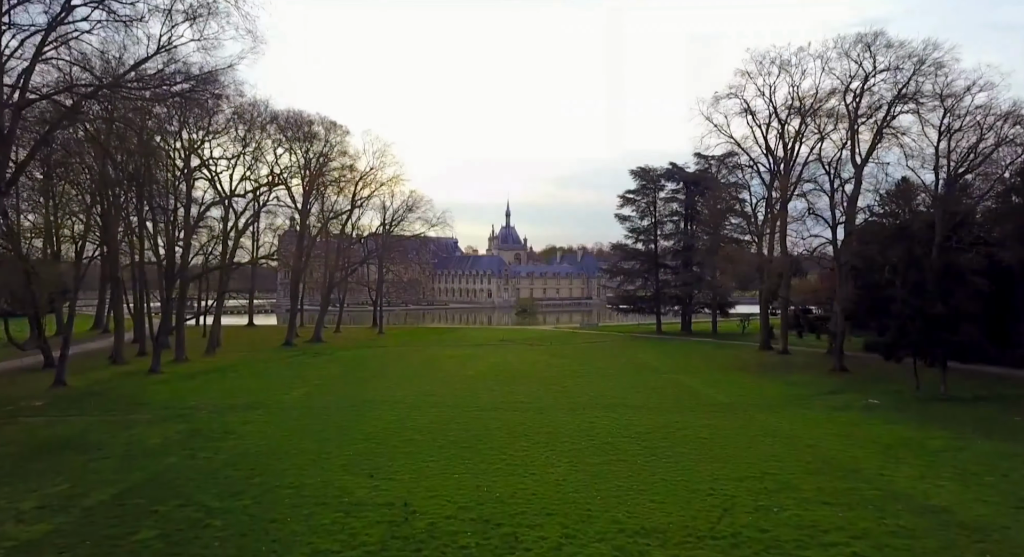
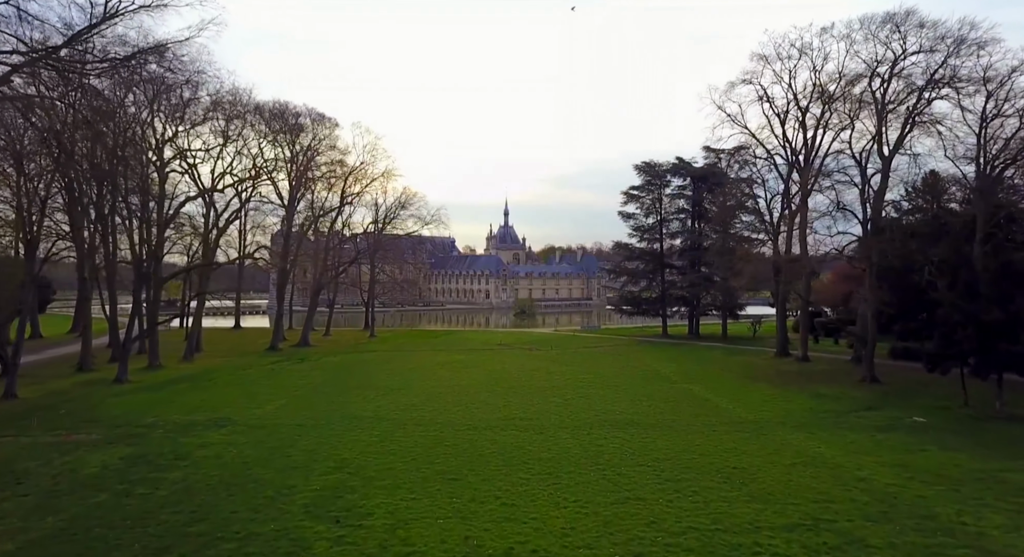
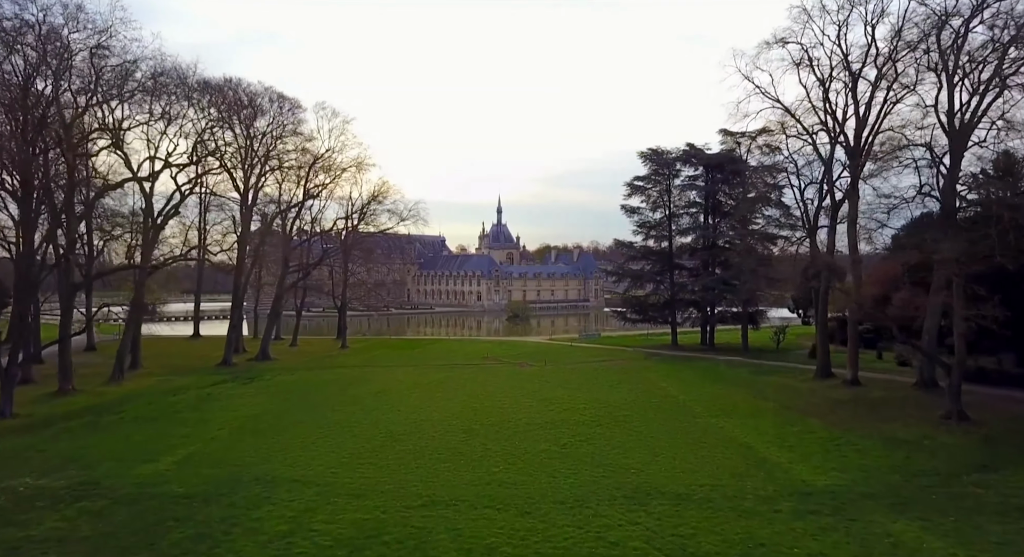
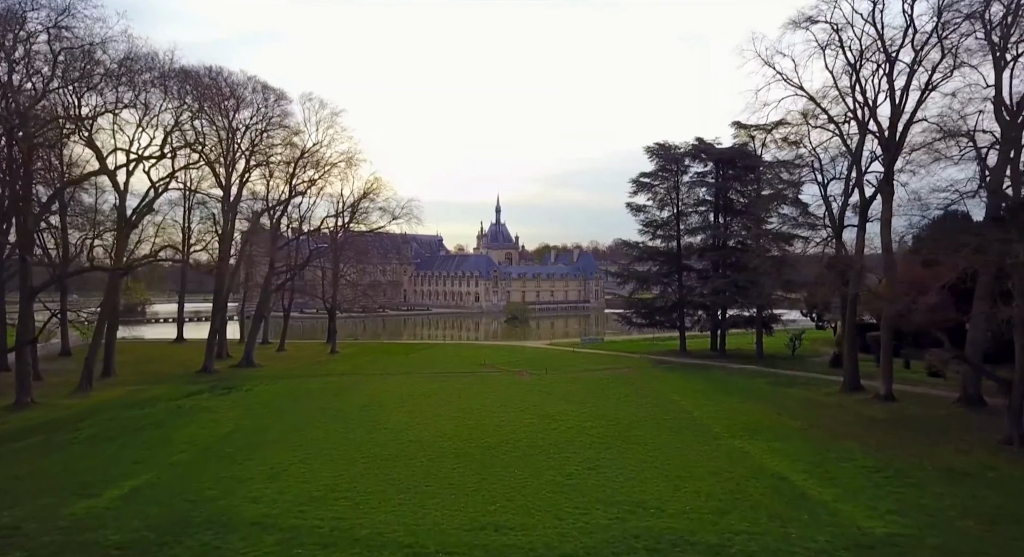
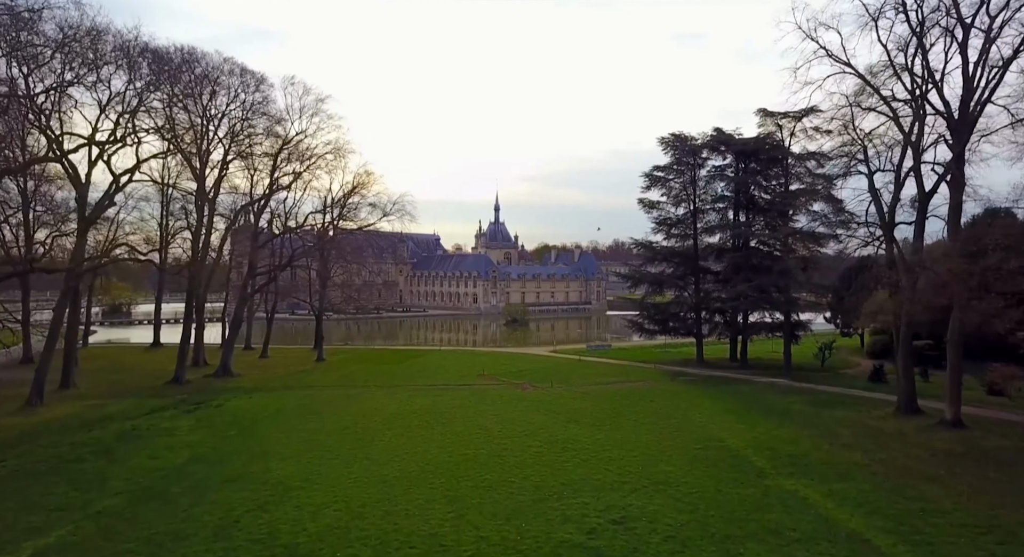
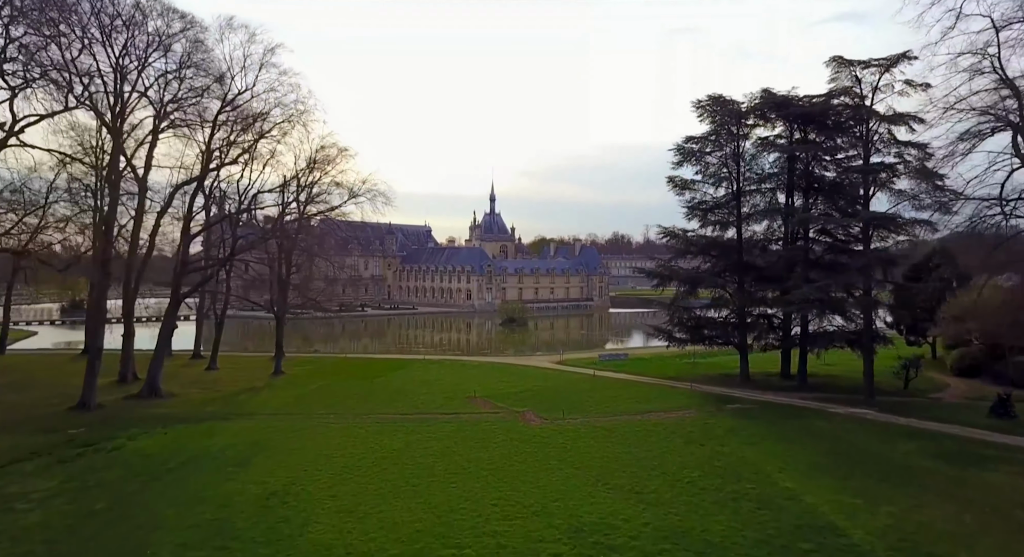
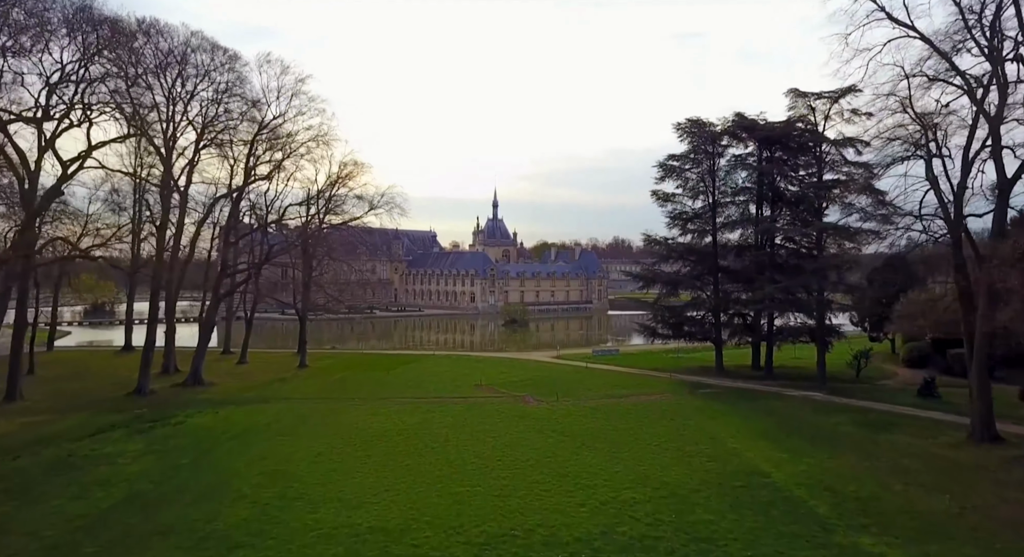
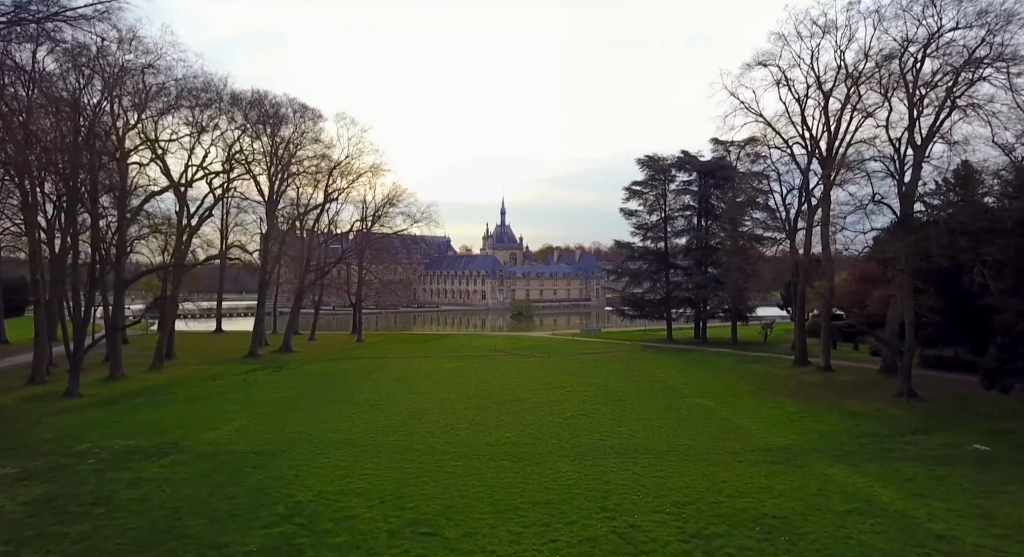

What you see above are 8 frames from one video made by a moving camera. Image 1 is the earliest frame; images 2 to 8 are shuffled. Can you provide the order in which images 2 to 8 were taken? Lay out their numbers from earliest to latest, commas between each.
2, 8, 3, 4, 5, 7, 6
